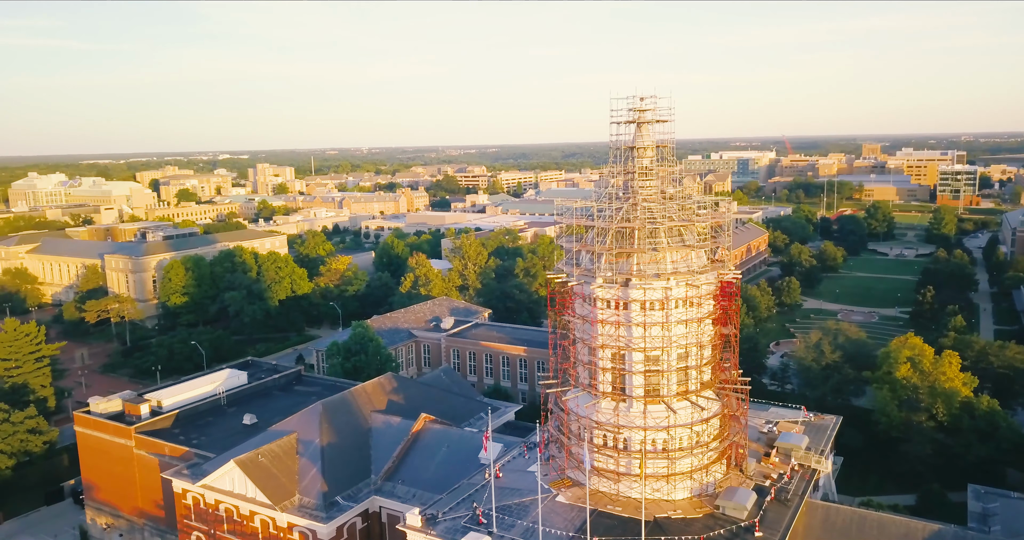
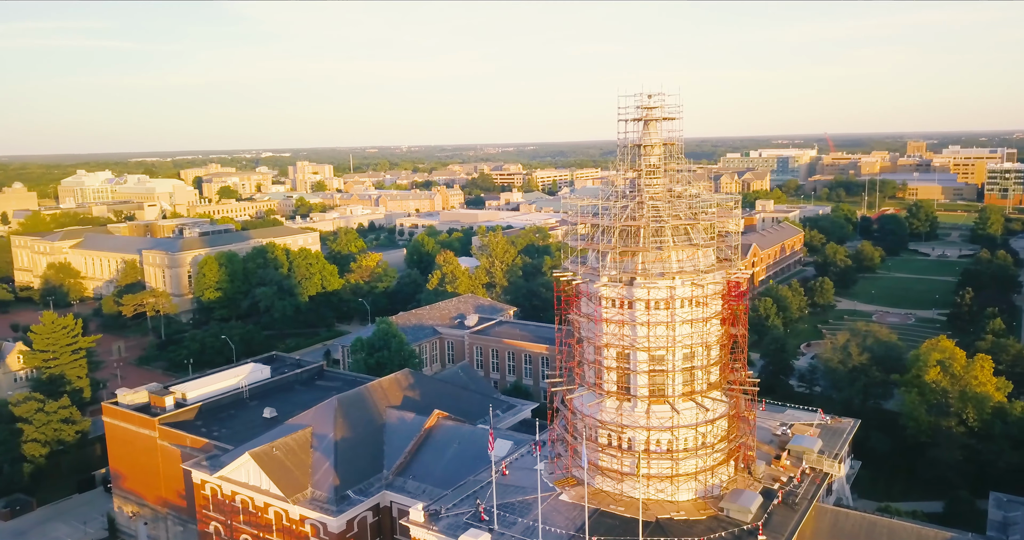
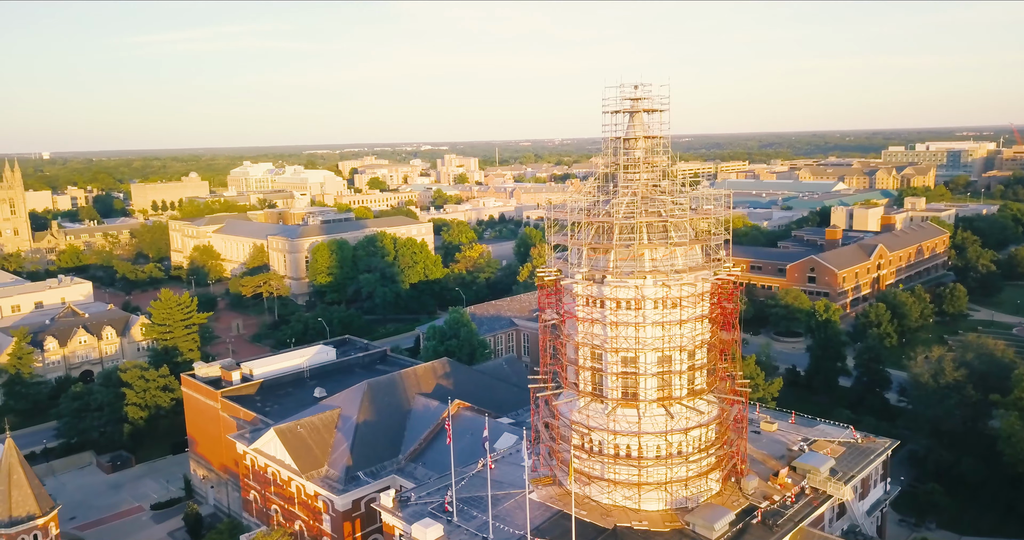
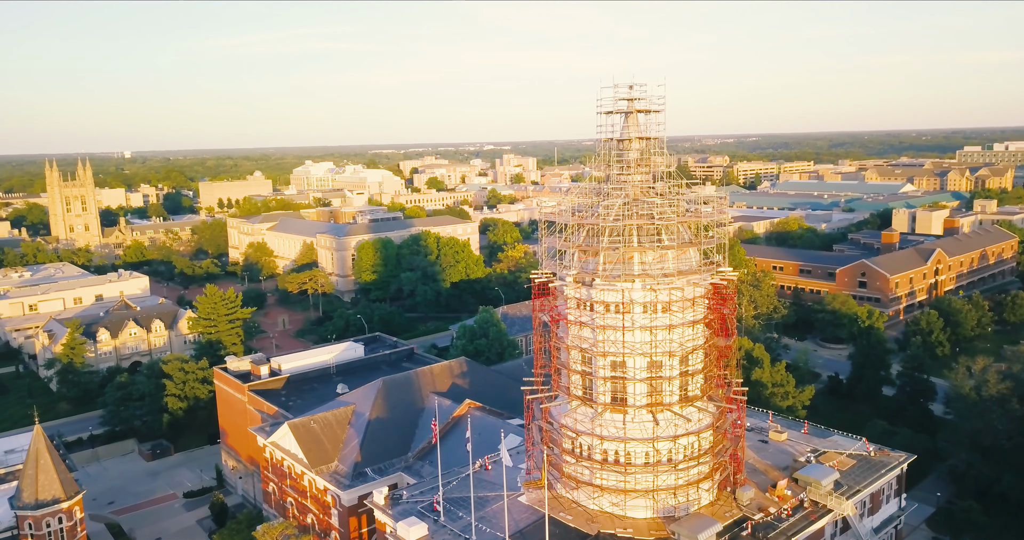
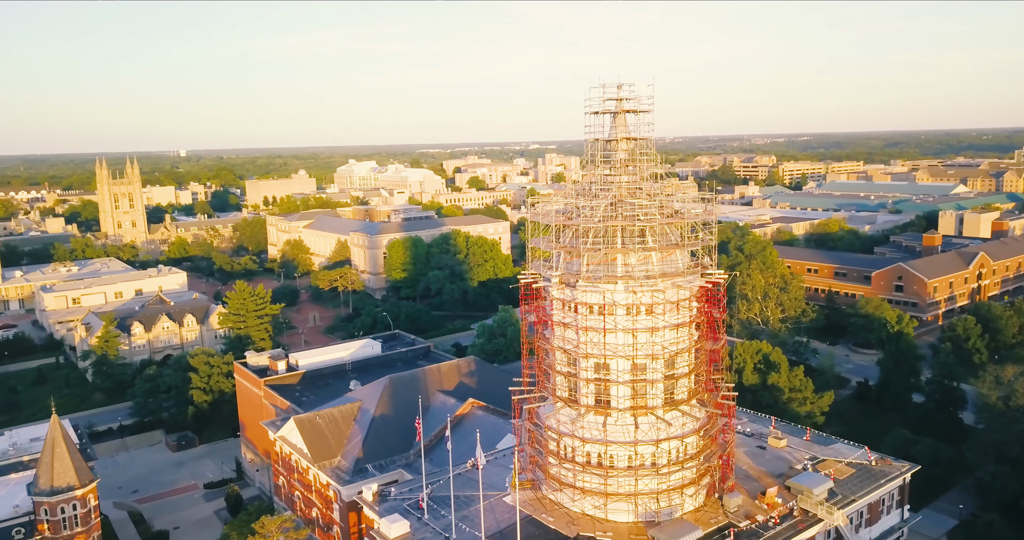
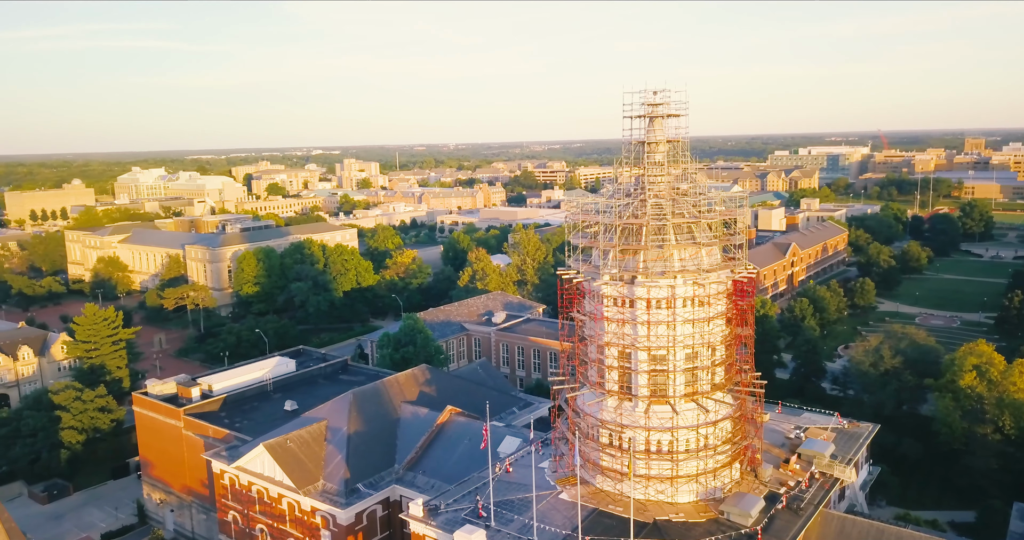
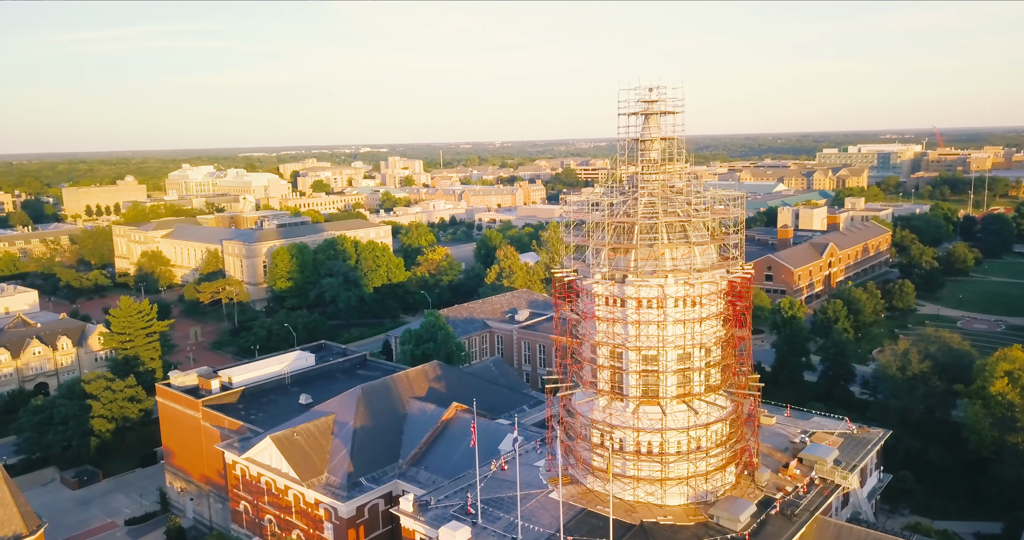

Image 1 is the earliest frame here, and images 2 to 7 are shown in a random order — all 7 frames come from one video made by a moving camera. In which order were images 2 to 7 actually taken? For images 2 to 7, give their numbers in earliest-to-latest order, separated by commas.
2, 6, 7, 3, 4, 5
